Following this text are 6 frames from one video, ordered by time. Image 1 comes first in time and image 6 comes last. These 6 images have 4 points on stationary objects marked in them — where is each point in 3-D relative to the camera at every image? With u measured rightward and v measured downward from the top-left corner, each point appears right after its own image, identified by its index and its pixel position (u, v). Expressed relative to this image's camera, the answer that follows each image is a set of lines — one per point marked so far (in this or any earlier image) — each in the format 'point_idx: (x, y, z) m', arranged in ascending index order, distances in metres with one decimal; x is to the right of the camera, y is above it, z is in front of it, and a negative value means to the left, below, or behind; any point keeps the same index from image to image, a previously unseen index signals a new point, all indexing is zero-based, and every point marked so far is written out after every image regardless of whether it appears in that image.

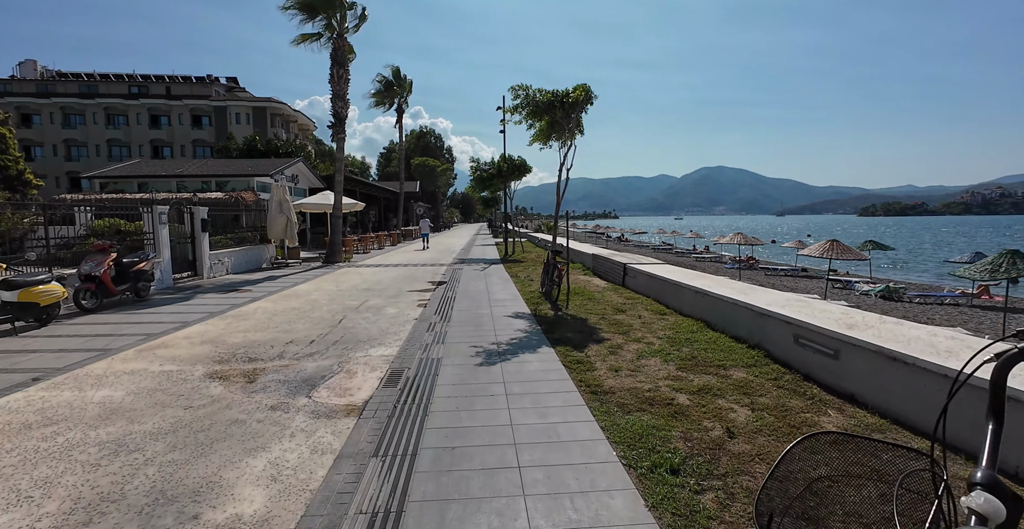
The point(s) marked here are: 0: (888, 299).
0: (+14.2, -1.3, +16.7) m
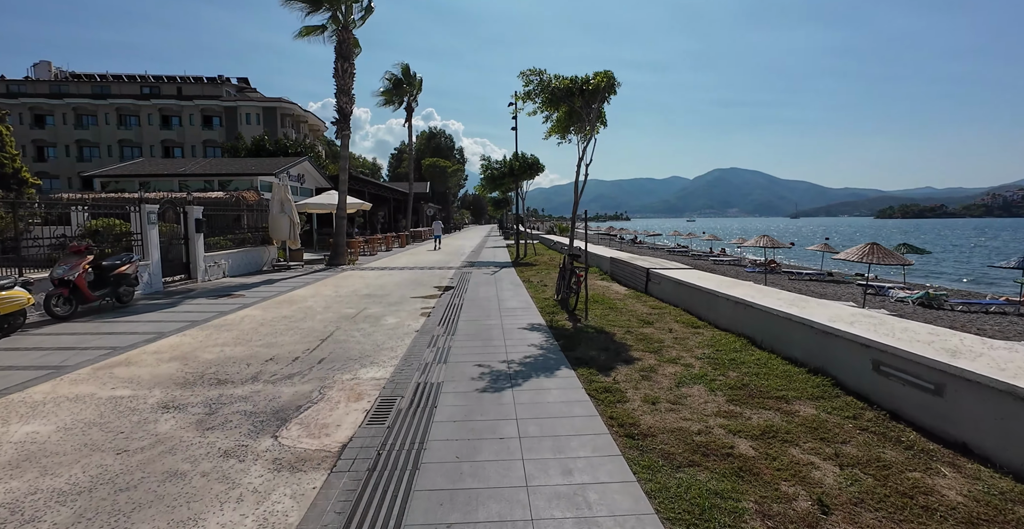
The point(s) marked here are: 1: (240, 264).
0: (+14.6, -1.5, +15.4) m
1: (-9.4, 0.0, +15.1) m
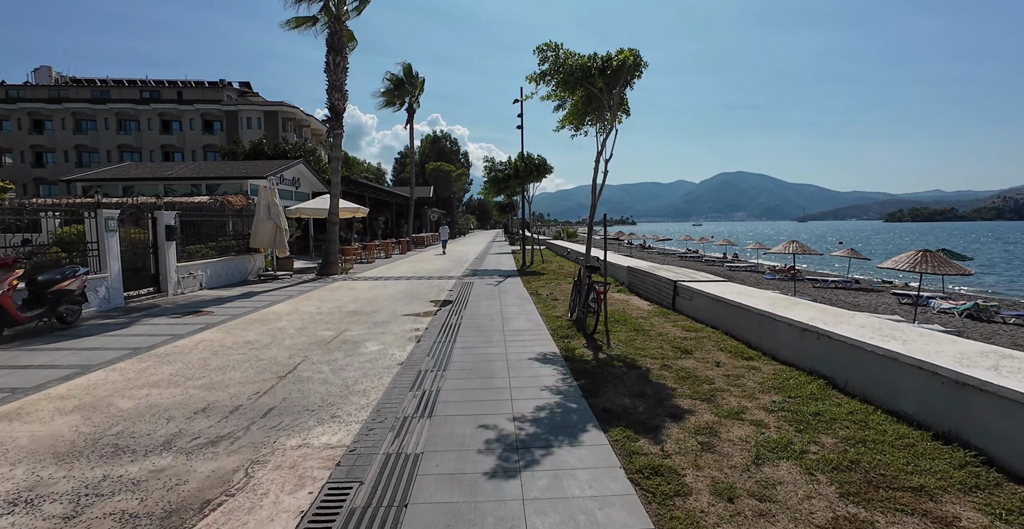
0: (+14.8, -1.7, +13.9) m
1: (-9.2, -0.3, +13.9) m
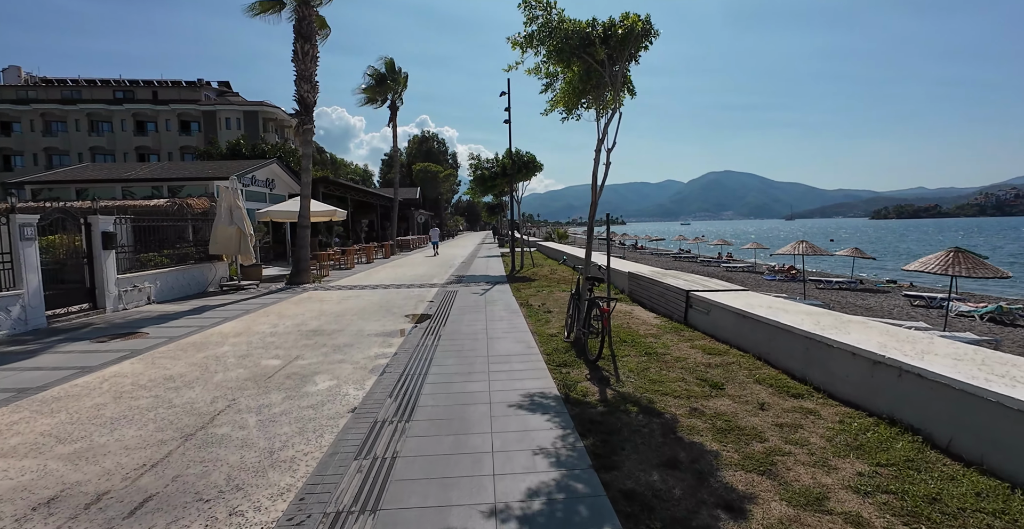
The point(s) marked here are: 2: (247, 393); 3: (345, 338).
0: (+14.5, -1.7, +12.9) m
1: (-9.6, -0.6, +12.4) m
2: (-3.0, -1.4, +4.9) m
3: (-2.8, -1.2, +7.3) m
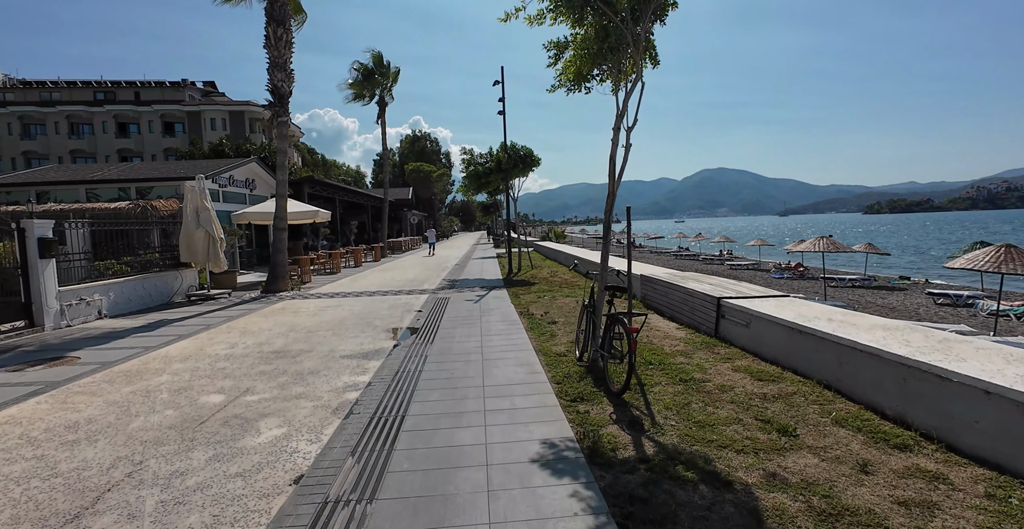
0: (+14.4, -1.6, +11.9) m
1: (-9.6, -0.8, +11.2) m
2: (-2.9, -1.6, +3.7) m
3: (-2.8, -1.3, +6.1) m
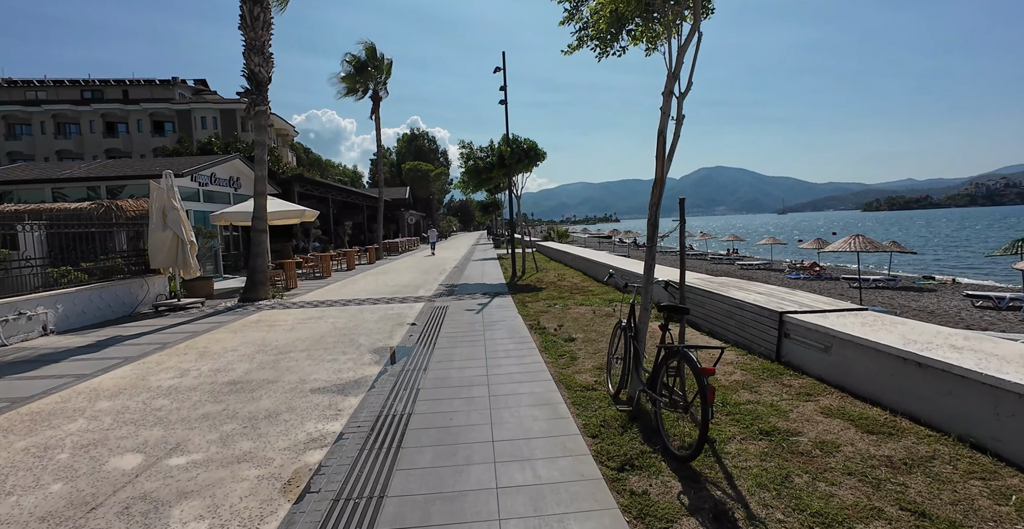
0: (+14.6, -1.6, +10.6) m
1: (-9.5, -1.0, +9.9) m
2: (-2.8, -1.7, +2.5) m
3: (-2.6, -1.5, +4.8) m
